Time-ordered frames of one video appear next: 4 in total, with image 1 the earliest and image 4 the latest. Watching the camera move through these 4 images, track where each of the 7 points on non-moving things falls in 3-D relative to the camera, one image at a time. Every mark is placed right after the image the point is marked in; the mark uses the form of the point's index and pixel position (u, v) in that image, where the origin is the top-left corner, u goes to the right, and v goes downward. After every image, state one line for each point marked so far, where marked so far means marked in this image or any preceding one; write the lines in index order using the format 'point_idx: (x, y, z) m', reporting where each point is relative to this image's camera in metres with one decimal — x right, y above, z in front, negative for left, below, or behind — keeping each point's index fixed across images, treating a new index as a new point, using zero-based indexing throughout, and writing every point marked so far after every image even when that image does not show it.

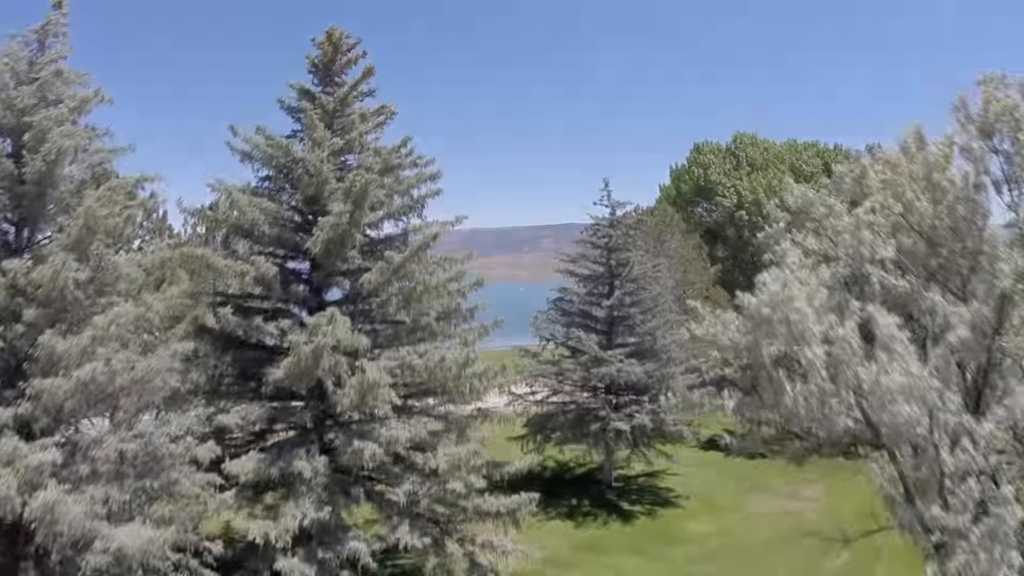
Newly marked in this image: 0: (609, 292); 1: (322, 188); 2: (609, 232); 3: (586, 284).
0: (+2.4, -0.1, +15.6) m
1: (-2.7, +1.5, +9.0) m
2: (+2.4, +1.4, +15.6) m
3: (+1.8, +0.1, +15.7) m
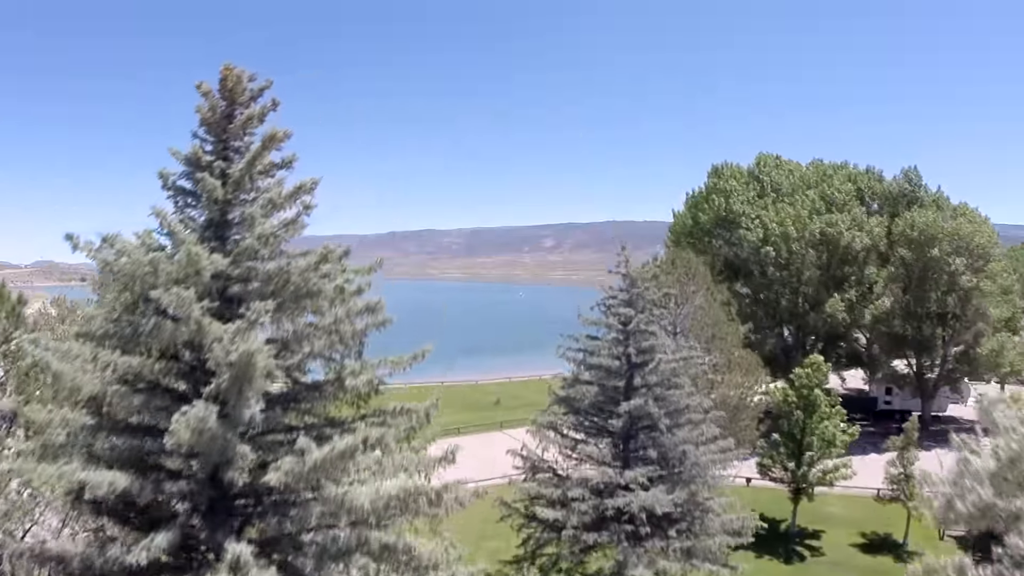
0: (+2.2, -2.0, +12.5) m
1: (-2.8, -0.5, +5.9) m
2: (+2.2, -0.5, +12.6) m
3: (+1.7, -1.8, +12.6) m
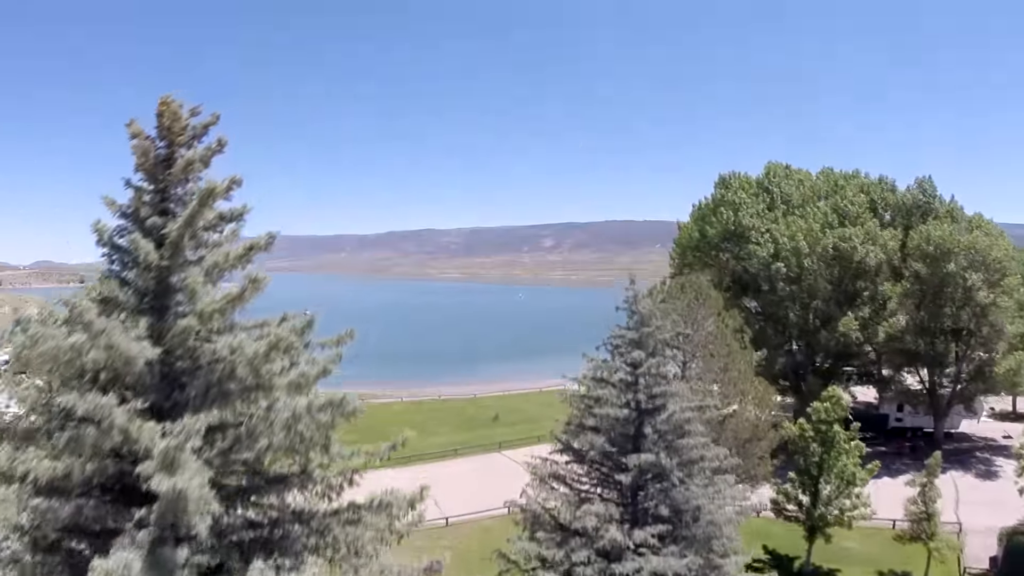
0: (+2.2, -2.7, +11.5) m
1: (-2.9, -1.2, +4.9) m
2: (+2.2, -1.2, +11.5) m
3: (+1.7, -2.5, +11.6) m
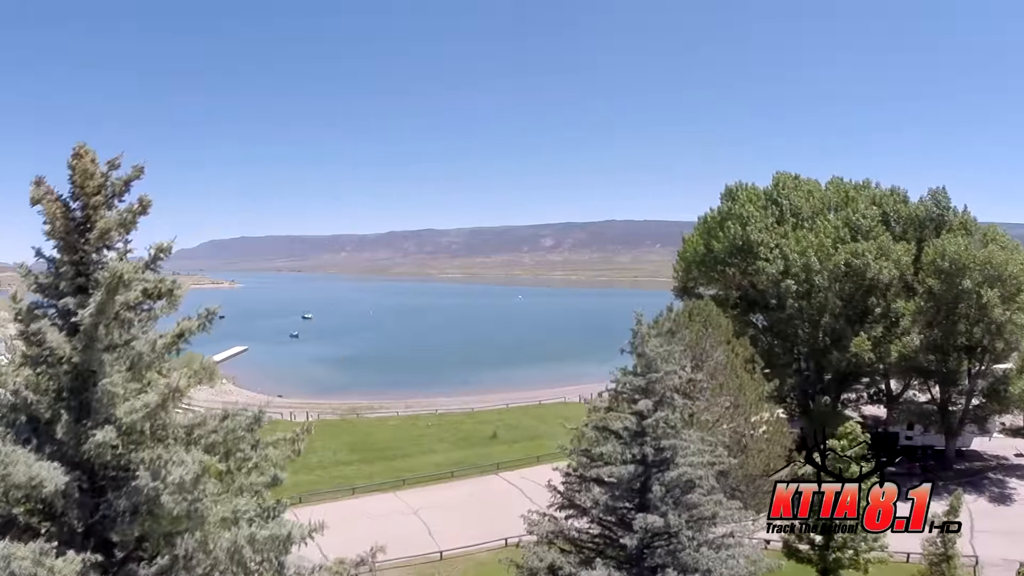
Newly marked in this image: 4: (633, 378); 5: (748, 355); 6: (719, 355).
0: (+2.1, -3.4, +10.5) m
1: (-3.0, -1.9, +3.9) m
2: (+2.1, -1.9, +10.5) m
3: (+1.6, -3.2, +10.6) m
4: (+2.1, -1.5, +10.9) m
5: (+6.3, -1.7, +16.8) m
6: (+5.1, -1.6, +15.6) m
